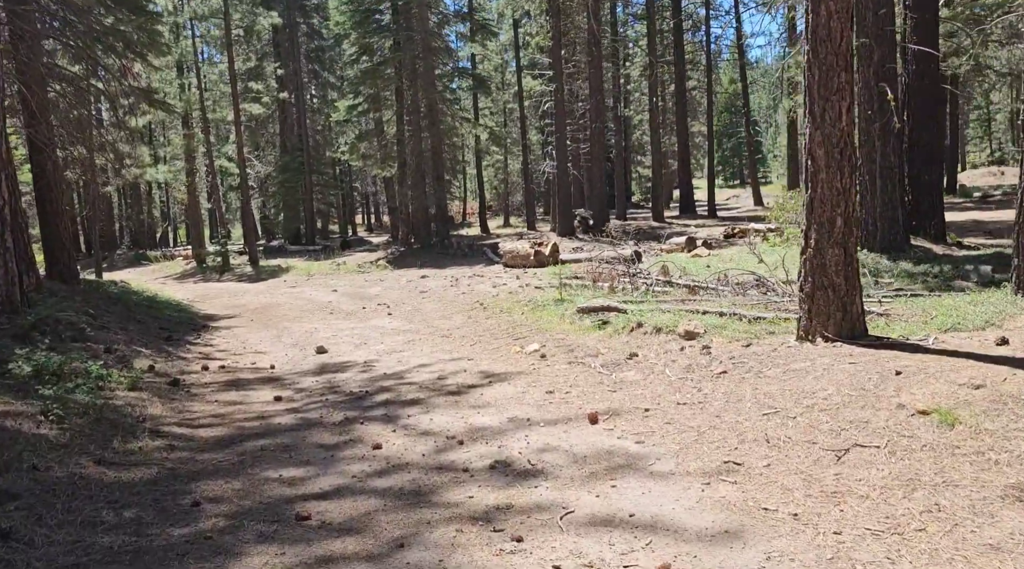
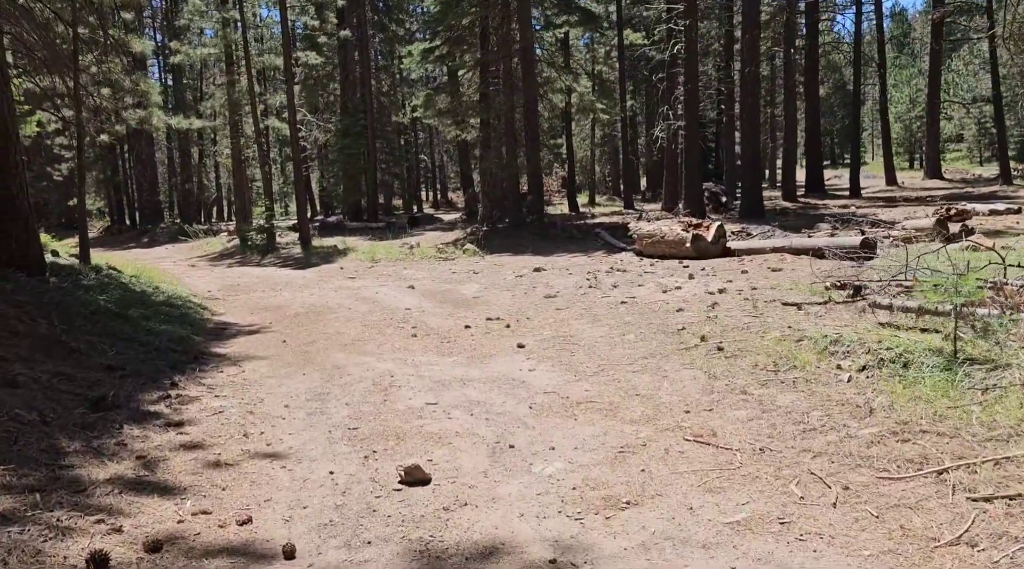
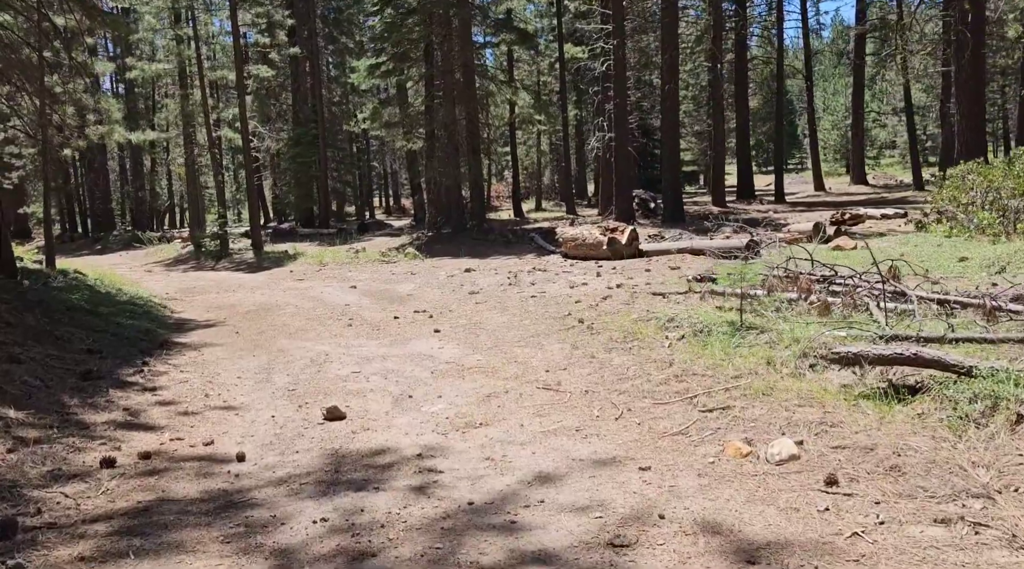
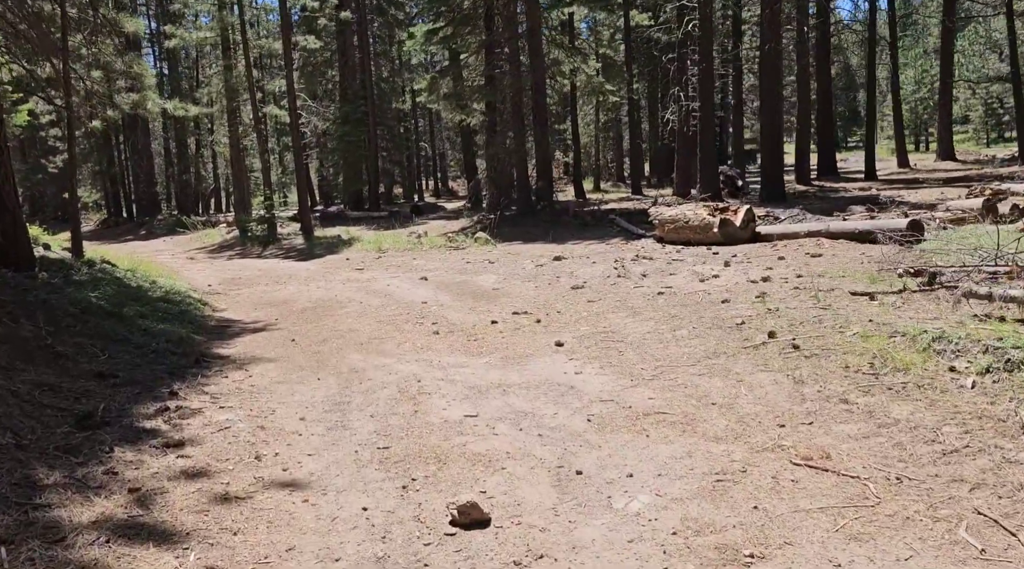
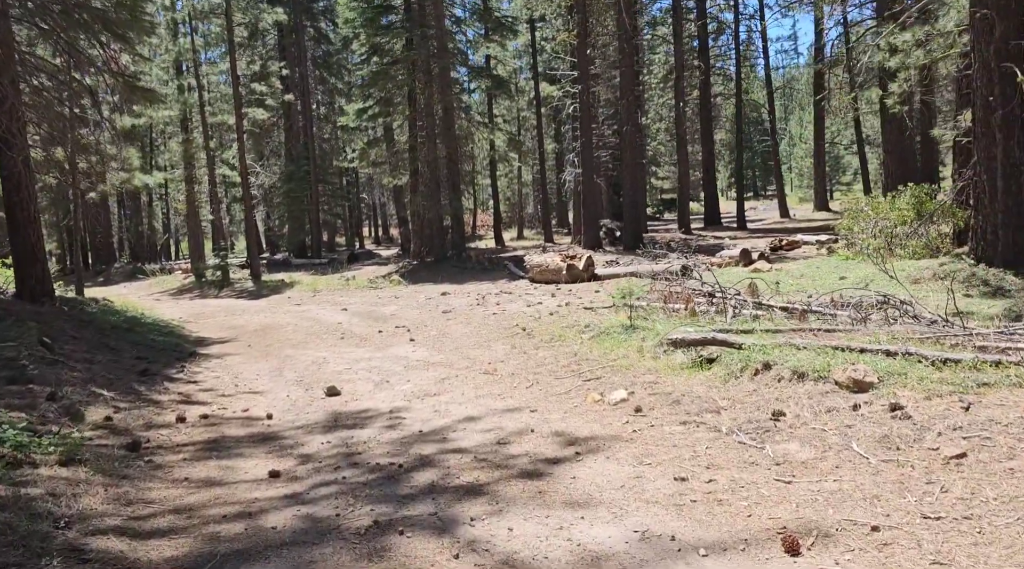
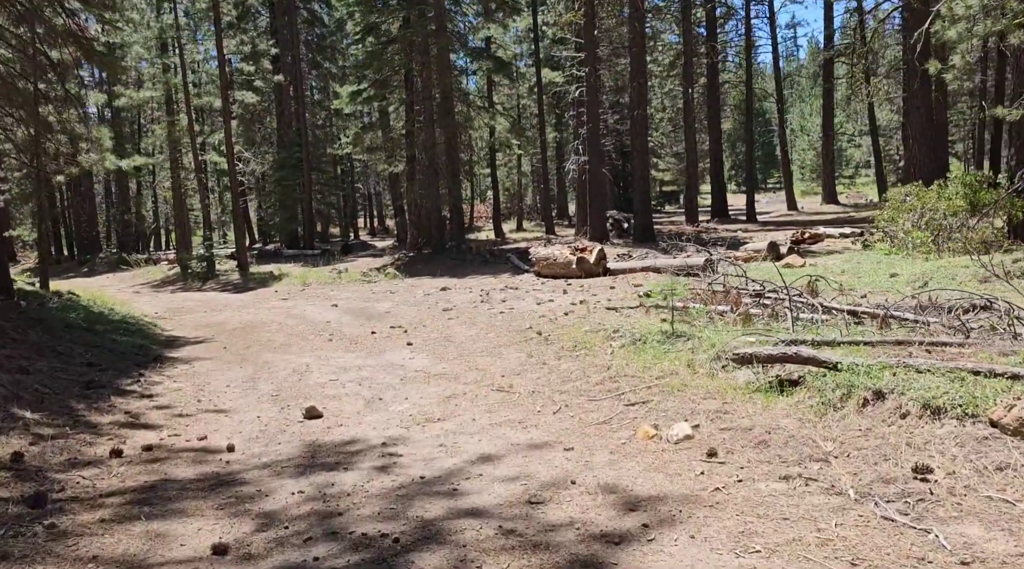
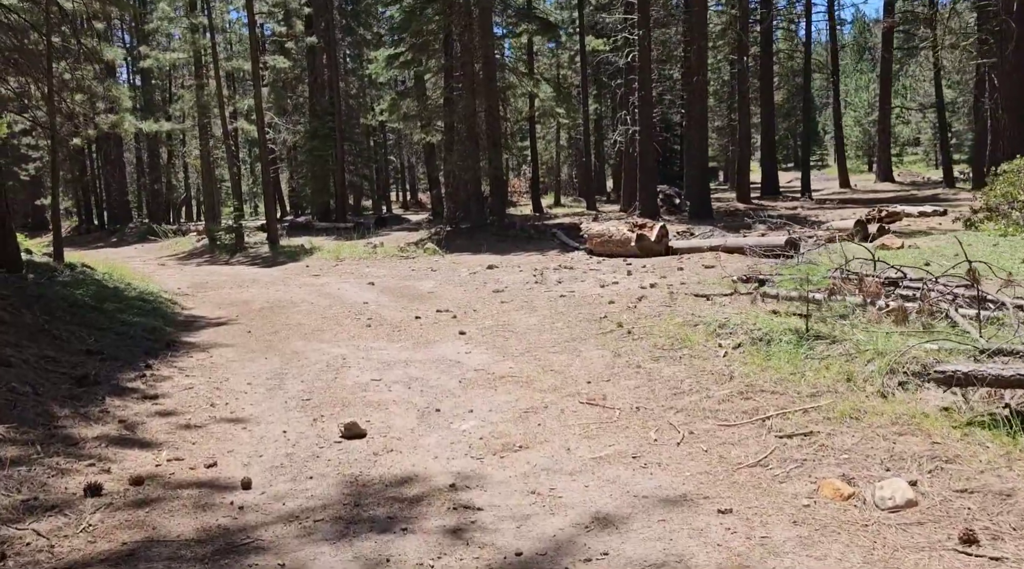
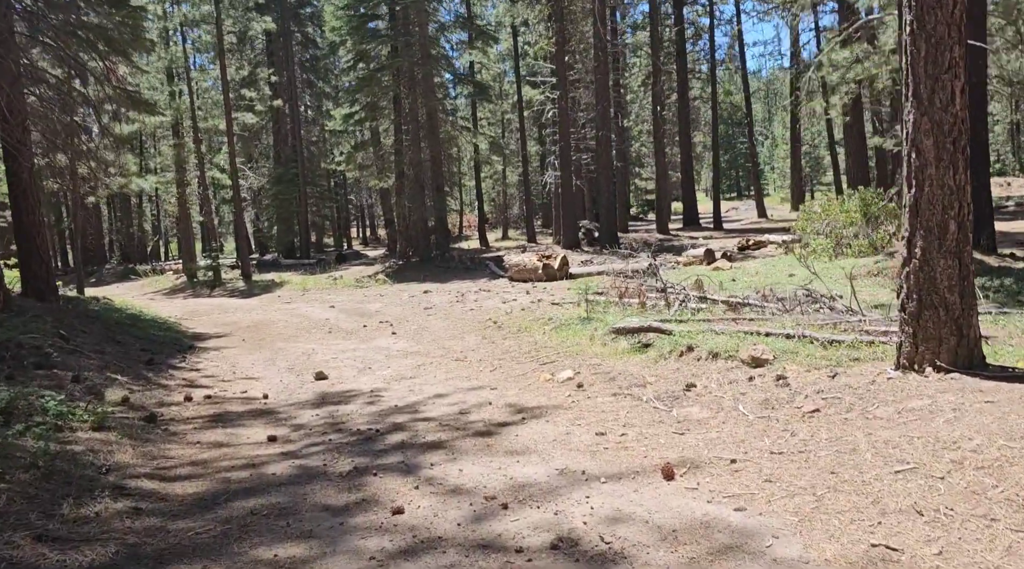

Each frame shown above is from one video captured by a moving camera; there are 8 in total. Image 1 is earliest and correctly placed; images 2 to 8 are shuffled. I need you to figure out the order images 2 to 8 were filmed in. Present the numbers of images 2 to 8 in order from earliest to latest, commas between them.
8, 5, 6, 3, 7, 2, 4
